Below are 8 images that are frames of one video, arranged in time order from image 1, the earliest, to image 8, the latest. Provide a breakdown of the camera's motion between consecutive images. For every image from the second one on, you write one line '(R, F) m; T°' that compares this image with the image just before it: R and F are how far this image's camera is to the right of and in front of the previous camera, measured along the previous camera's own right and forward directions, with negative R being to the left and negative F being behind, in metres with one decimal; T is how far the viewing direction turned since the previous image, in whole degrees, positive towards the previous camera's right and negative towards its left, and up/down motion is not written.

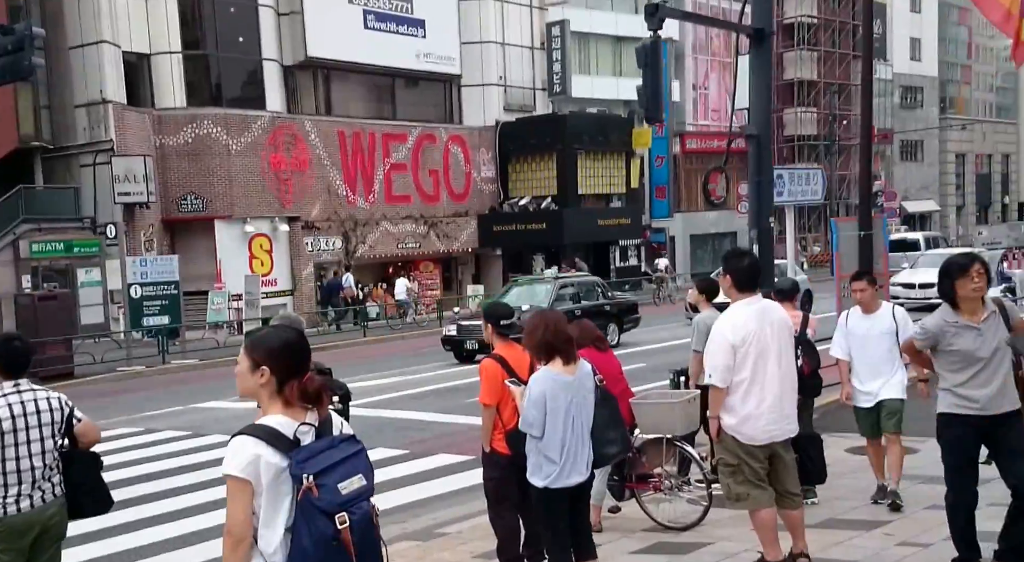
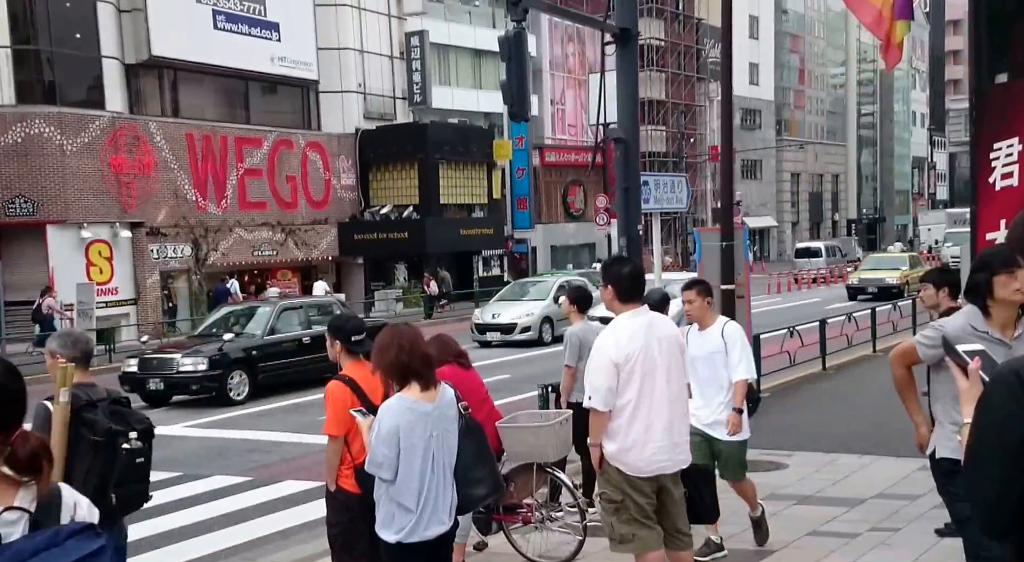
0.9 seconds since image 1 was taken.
(0.0, +0.7) m; +7°
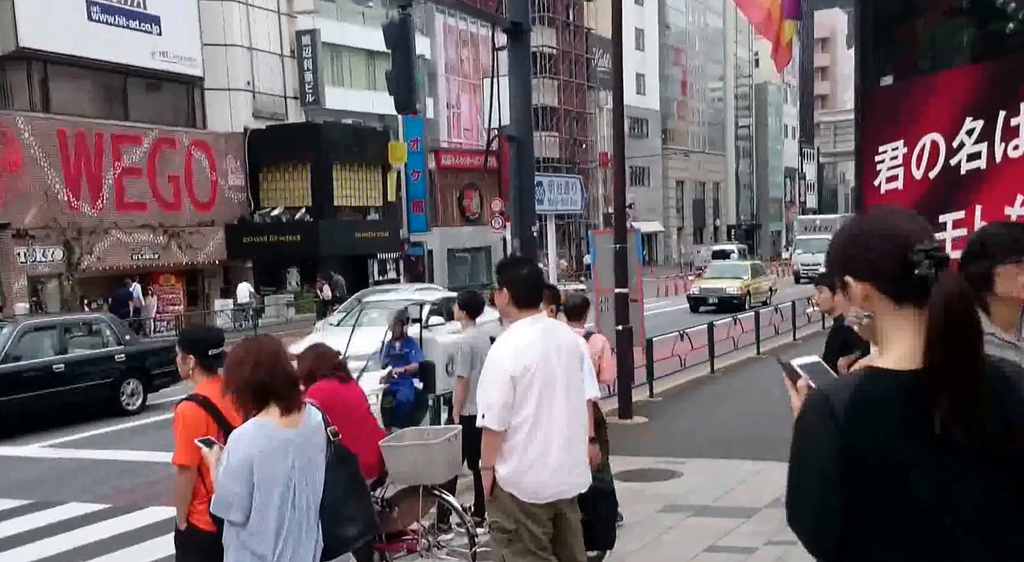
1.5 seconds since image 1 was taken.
(+0.1, +0.5) m; +5°
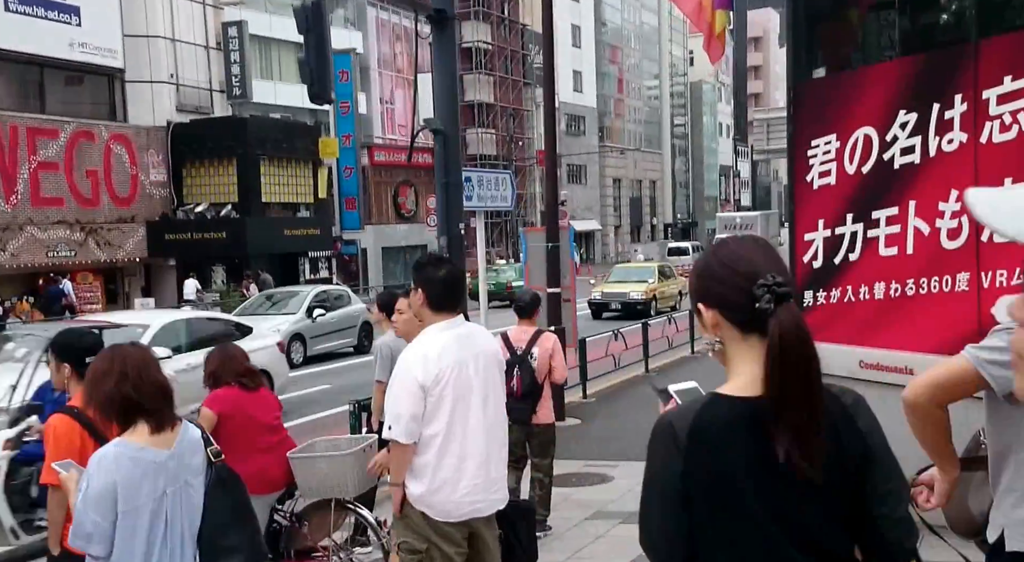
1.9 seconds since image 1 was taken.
(+0.1, +0.4) m; +3°
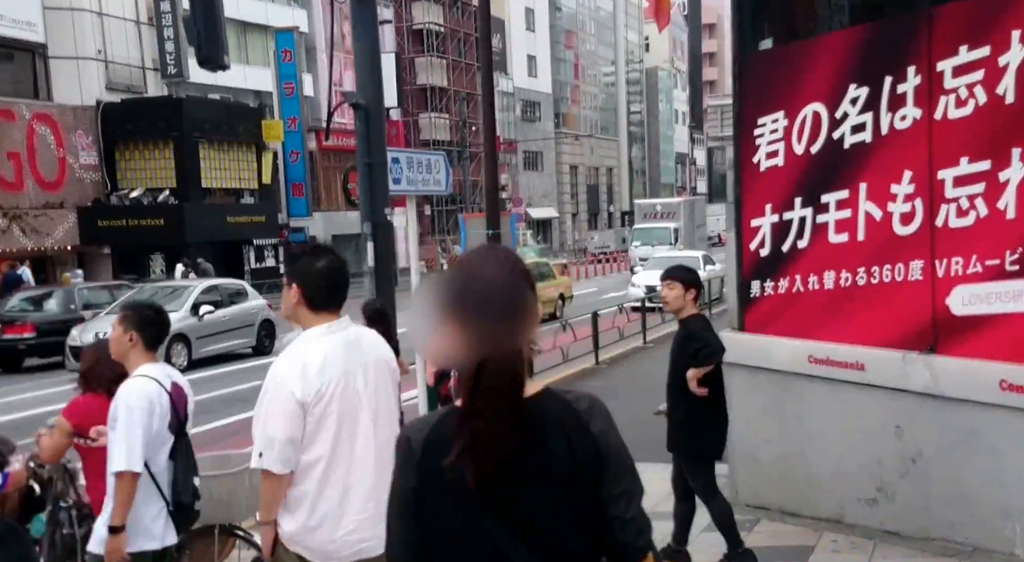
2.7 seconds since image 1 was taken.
(+0.2, +0.6) m; +2°
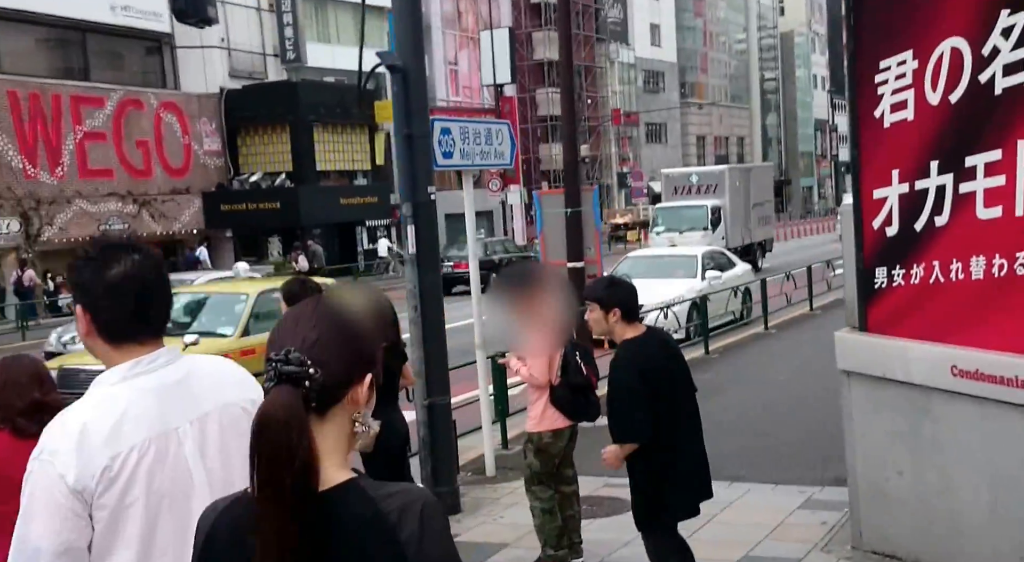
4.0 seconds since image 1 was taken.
(+0.5, +1.5) m; -7°
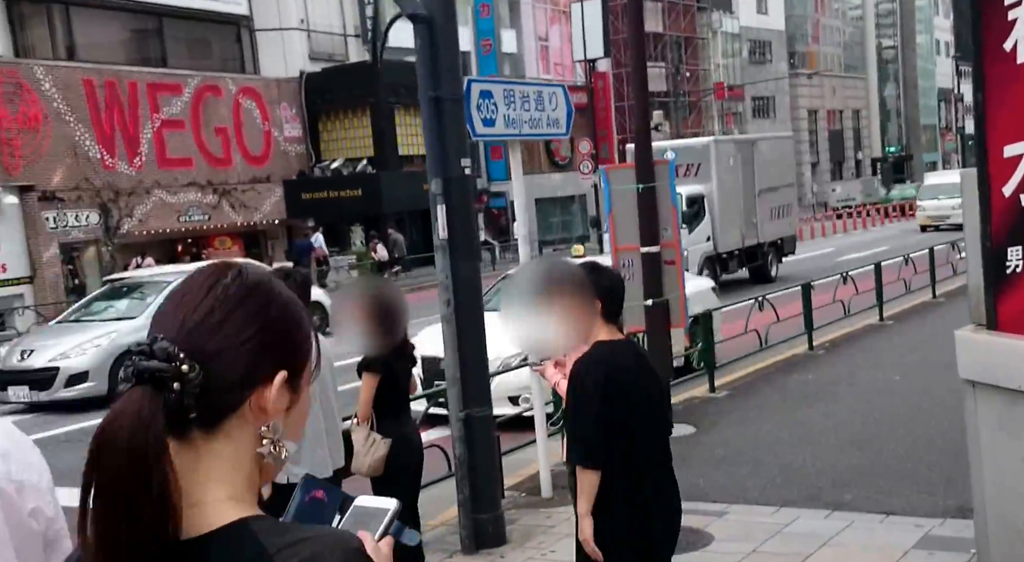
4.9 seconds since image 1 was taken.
(+0.4, +1.3) m; -6°
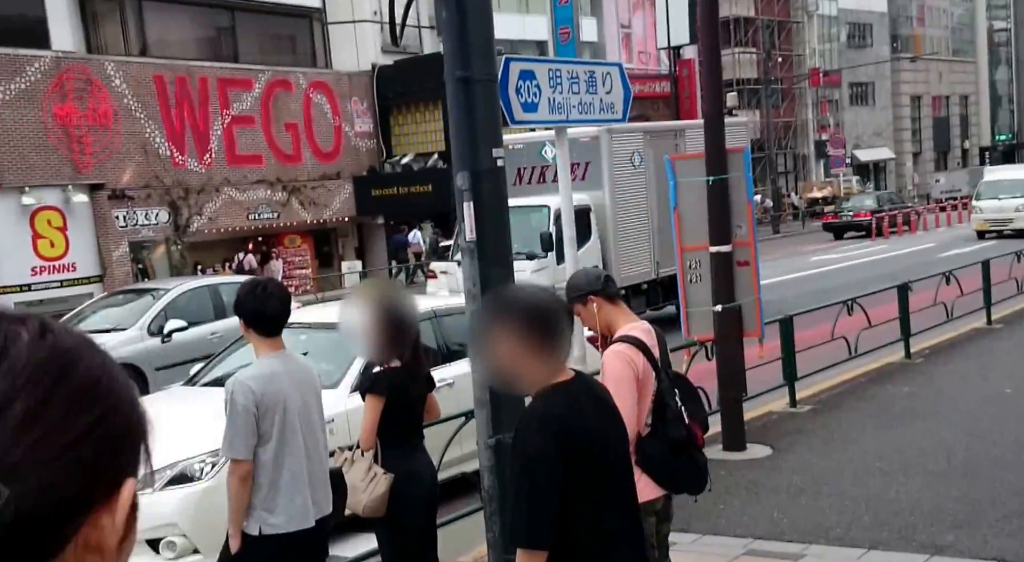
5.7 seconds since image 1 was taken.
(+0.3, +0.9) m; -5°
